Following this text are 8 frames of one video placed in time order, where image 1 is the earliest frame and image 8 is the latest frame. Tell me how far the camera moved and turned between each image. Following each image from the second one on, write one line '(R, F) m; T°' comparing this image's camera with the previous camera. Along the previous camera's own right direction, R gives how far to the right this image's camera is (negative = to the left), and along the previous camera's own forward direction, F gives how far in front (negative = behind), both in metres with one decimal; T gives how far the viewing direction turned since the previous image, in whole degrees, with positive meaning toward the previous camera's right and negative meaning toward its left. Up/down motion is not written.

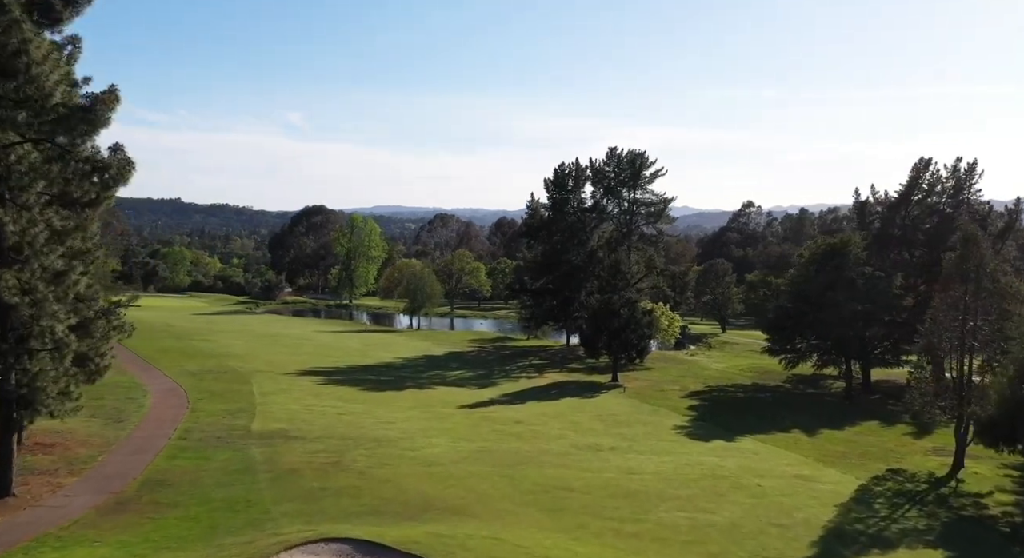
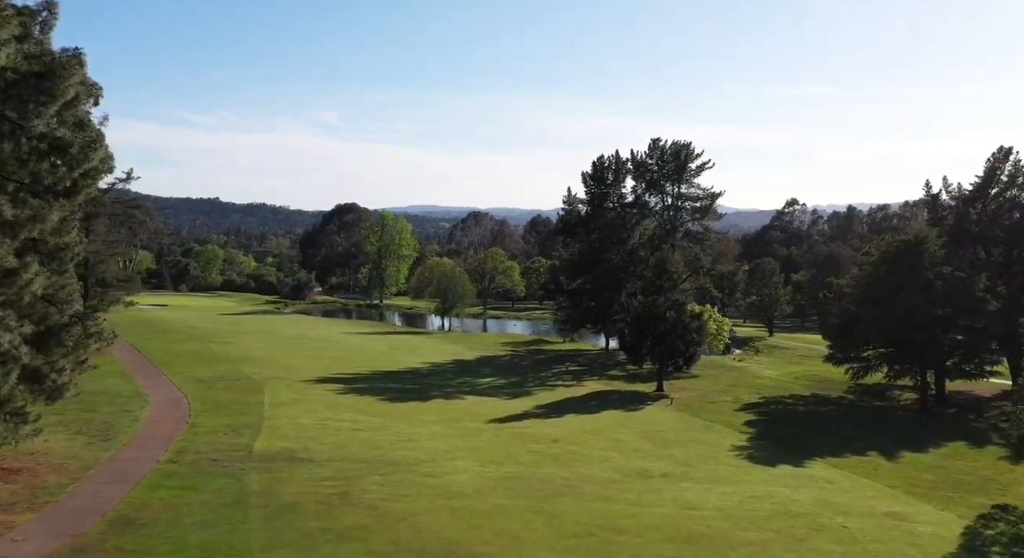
(-0.1, +3.0) m; -2°
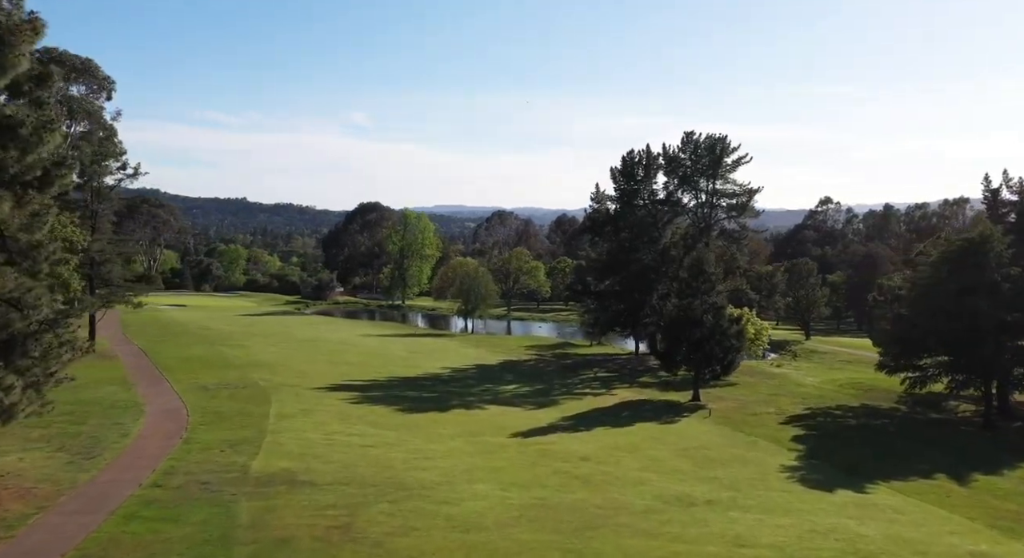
(0.0, +2.3) m; -2°
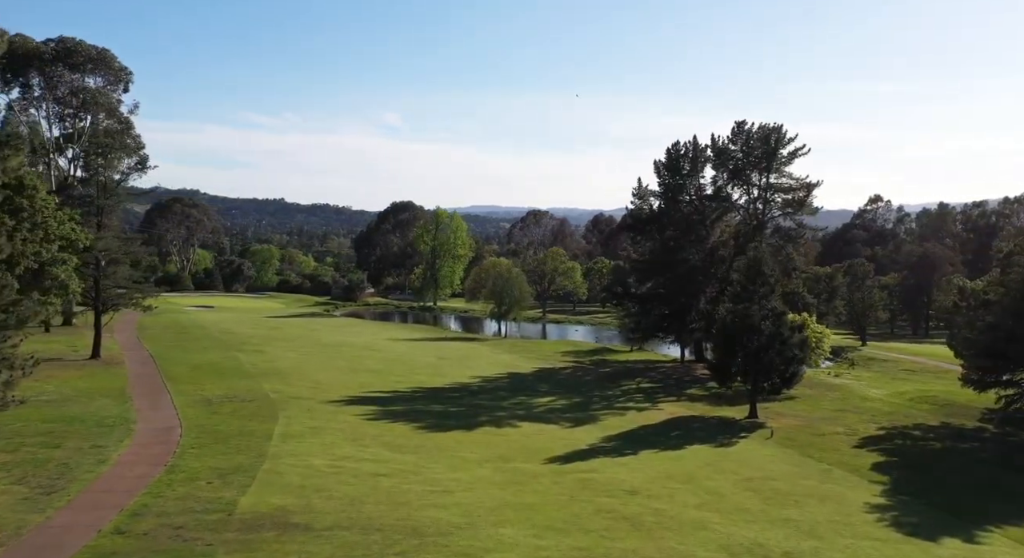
(0.0, +3.2) m; -2°
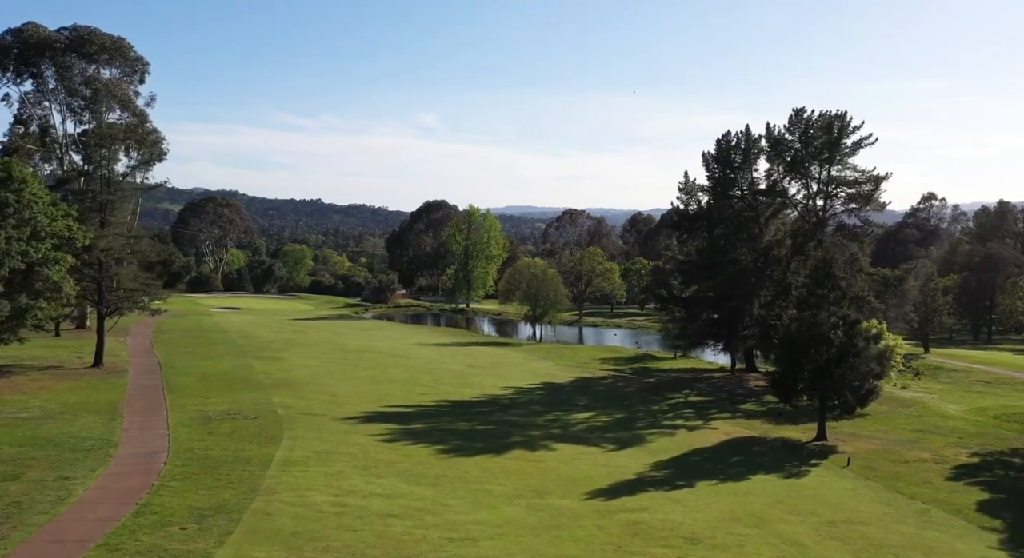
(0.0, +3.2) m; -2°
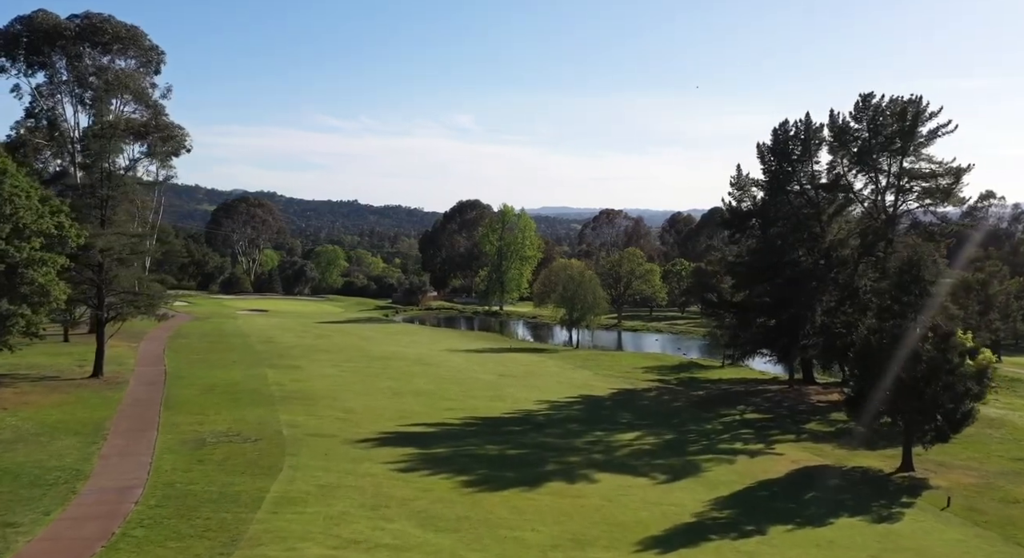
(0.0, +3.2) m; -2°
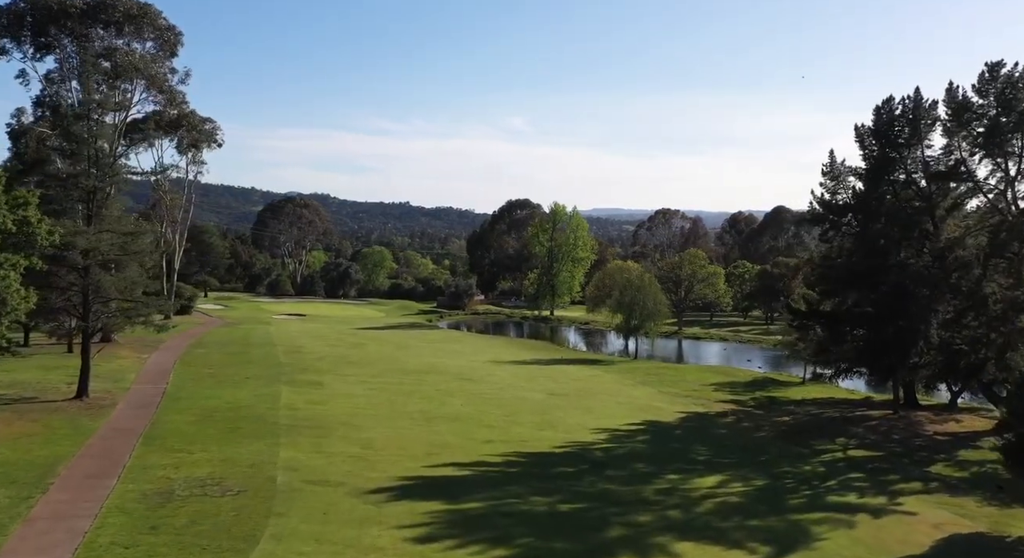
(-0.1, +5.0) m; -4°
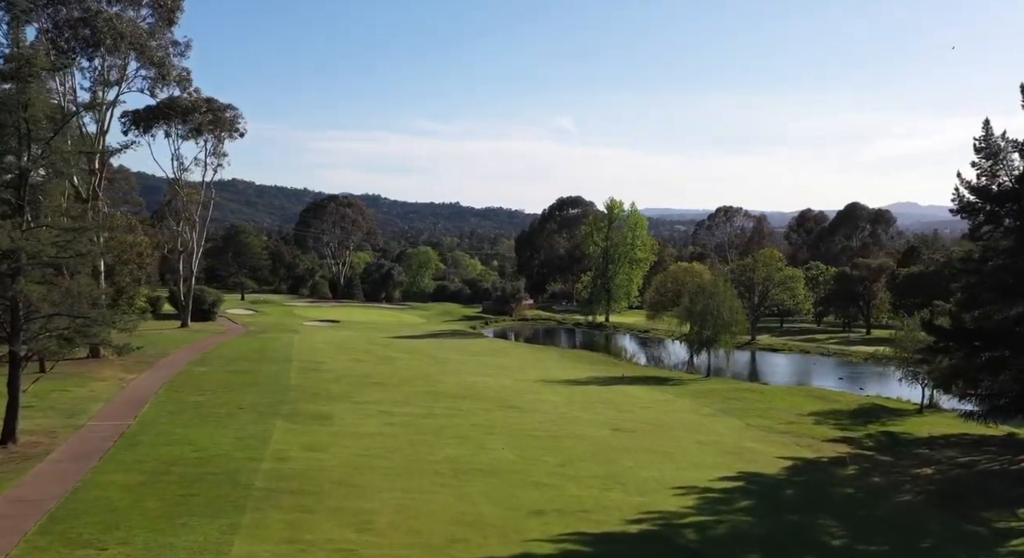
(-0.2, +6.7) m; -3°
